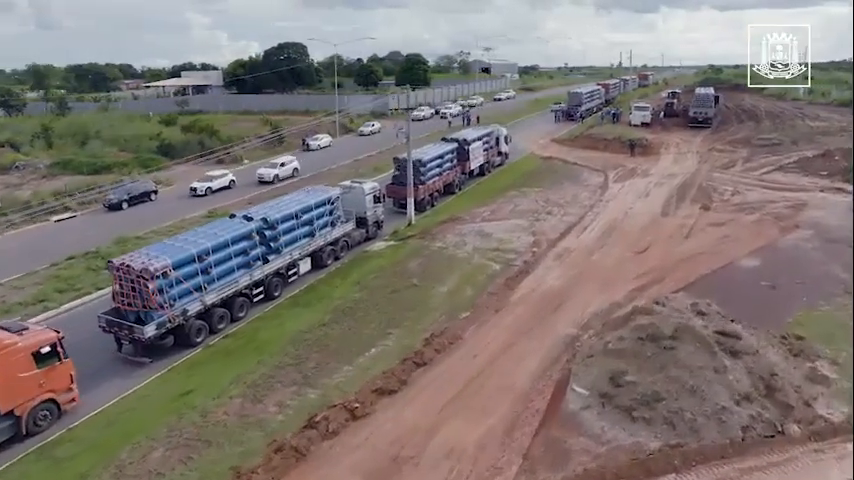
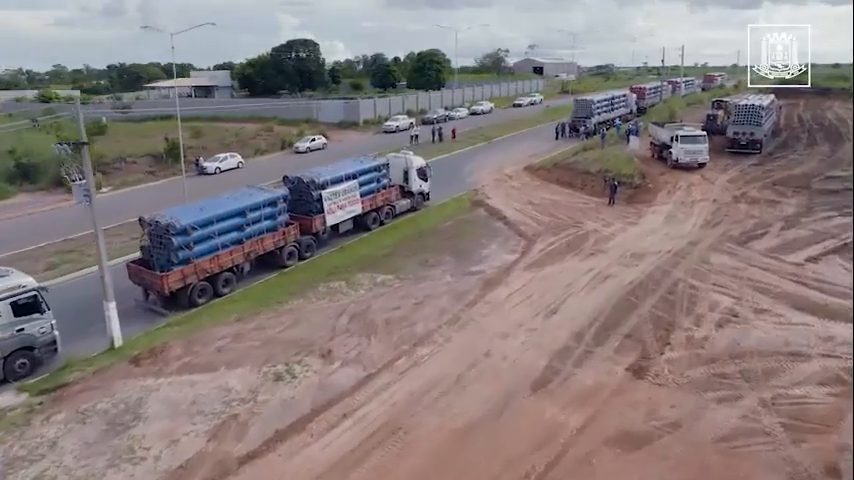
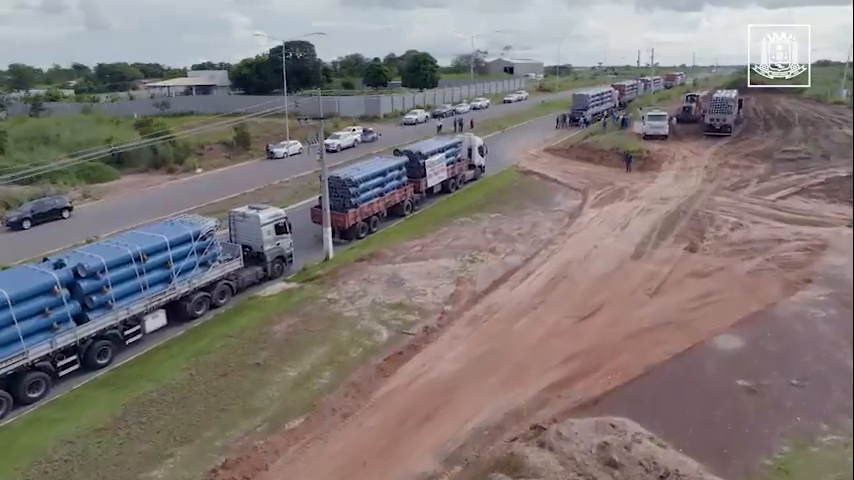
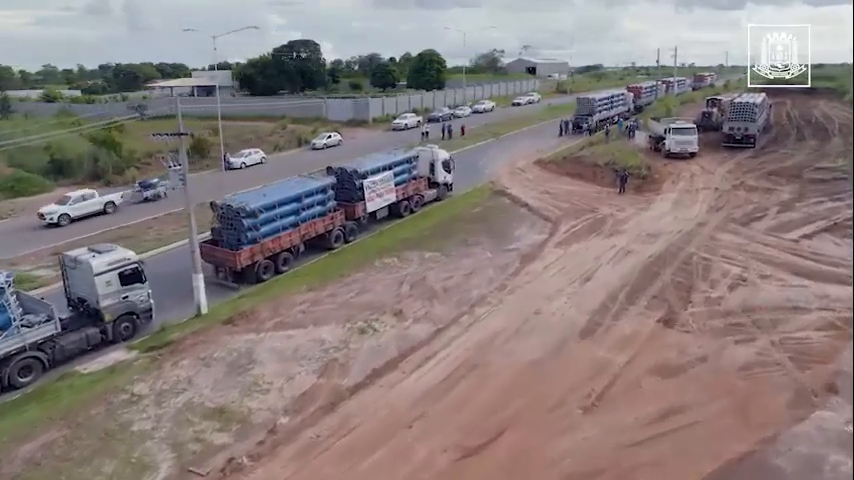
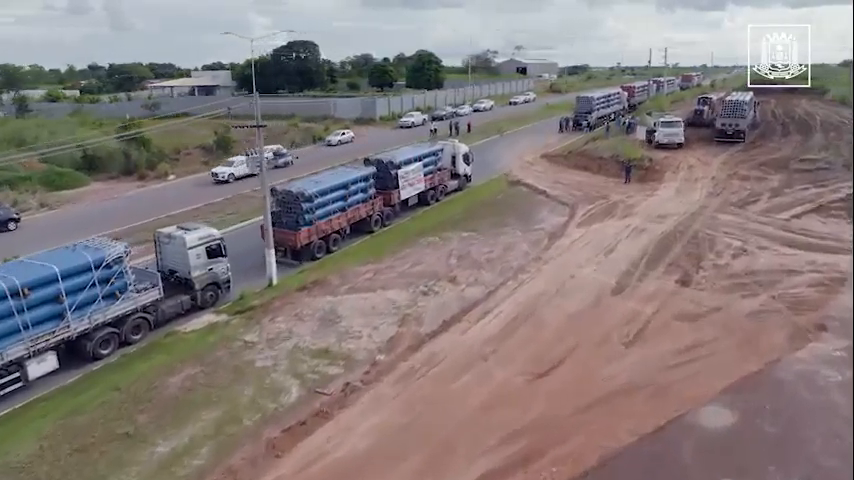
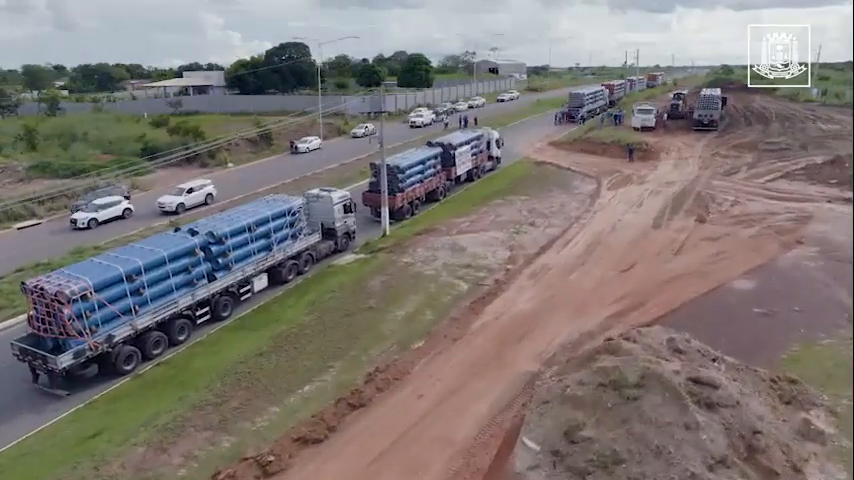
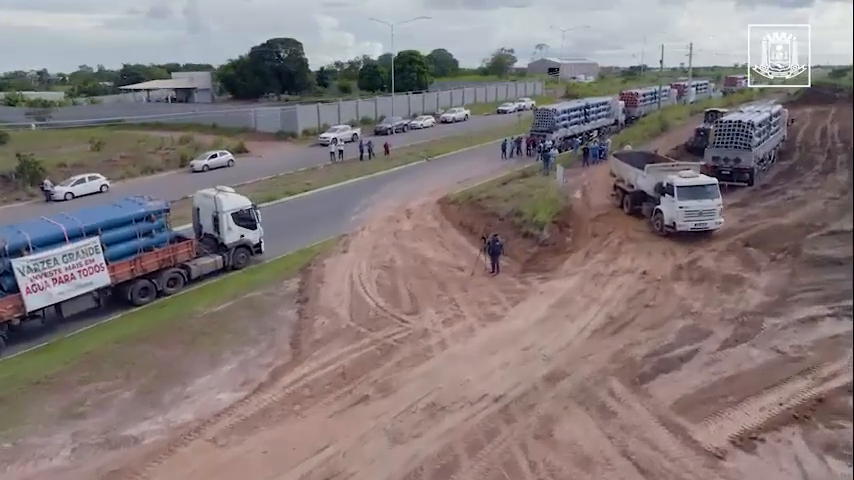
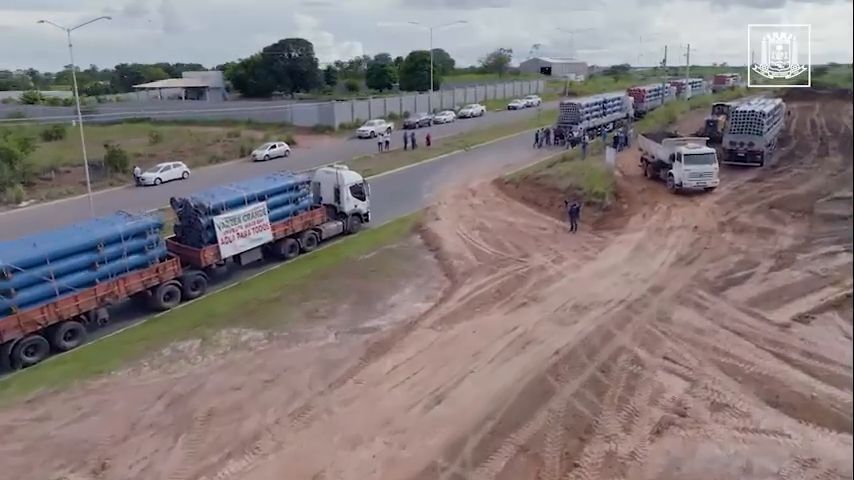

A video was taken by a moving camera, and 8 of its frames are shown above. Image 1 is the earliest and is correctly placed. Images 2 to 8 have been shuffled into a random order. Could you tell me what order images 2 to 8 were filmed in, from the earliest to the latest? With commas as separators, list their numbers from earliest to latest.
6, 3, 5, 4, 2, 8, 7
